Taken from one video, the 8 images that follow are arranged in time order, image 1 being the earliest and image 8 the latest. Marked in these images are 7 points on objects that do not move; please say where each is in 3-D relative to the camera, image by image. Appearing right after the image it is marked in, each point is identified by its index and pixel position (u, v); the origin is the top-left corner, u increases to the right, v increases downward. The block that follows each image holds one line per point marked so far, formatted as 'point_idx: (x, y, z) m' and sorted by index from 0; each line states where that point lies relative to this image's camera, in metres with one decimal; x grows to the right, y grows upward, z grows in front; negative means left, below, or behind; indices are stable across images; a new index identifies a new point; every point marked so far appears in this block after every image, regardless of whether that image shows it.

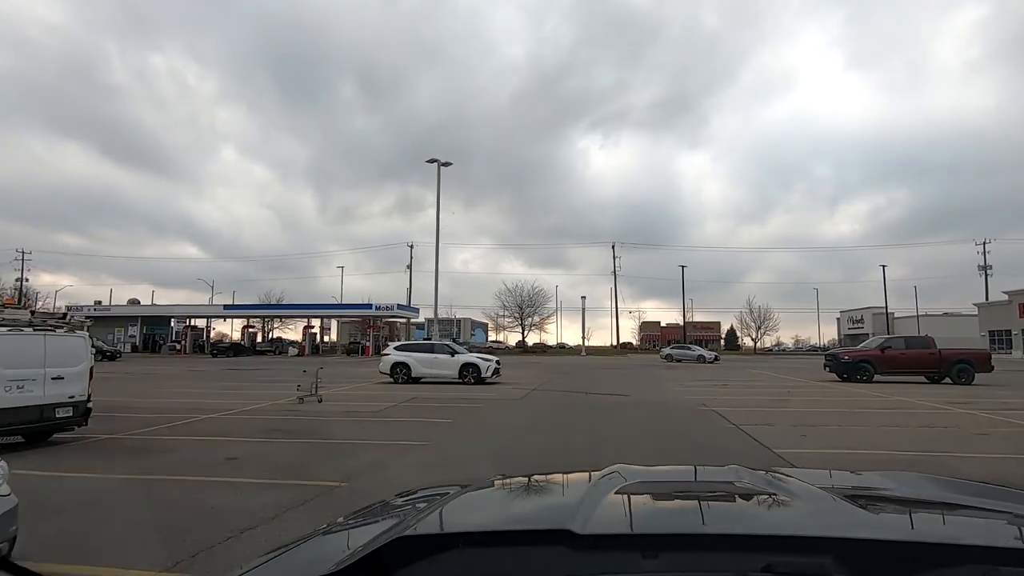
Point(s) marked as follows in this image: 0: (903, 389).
0: (+12.4, -3.1, +19.0) m
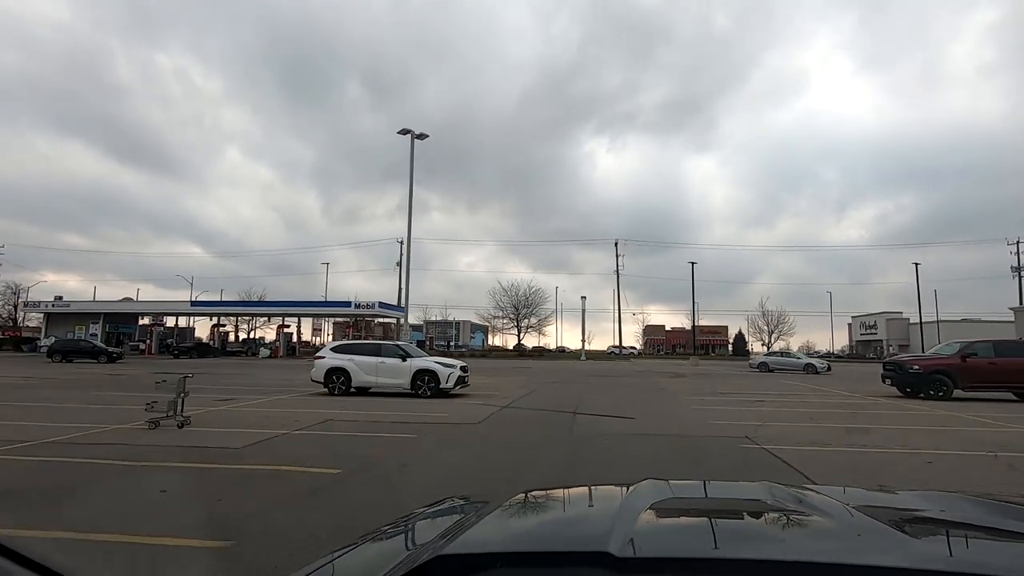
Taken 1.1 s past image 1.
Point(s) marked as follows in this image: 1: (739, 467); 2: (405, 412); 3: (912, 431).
0: (+12.4, -3.3, +18.4) m
1: (+3.3, -2.5, +8.9) m
2: (-2.7, -2.9, +15.0) m
3: (+8.3, -2.8, +13.2) m
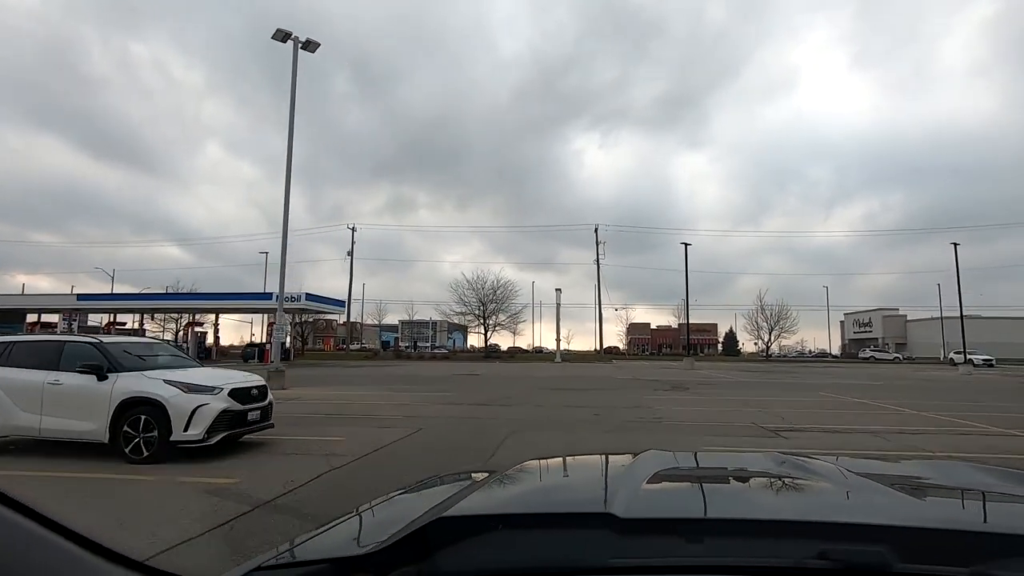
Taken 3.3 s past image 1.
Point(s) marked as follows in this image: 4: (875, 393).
0: (+11.8, -3.2, +17.7) m
1: (+2.9, -2.4, +8.0) m
2: (-3.2, -2.8, +13.9) m
3: (+7.9, -2.7, +12.4) m
4: (+11.7, -3.4, +19.6) m
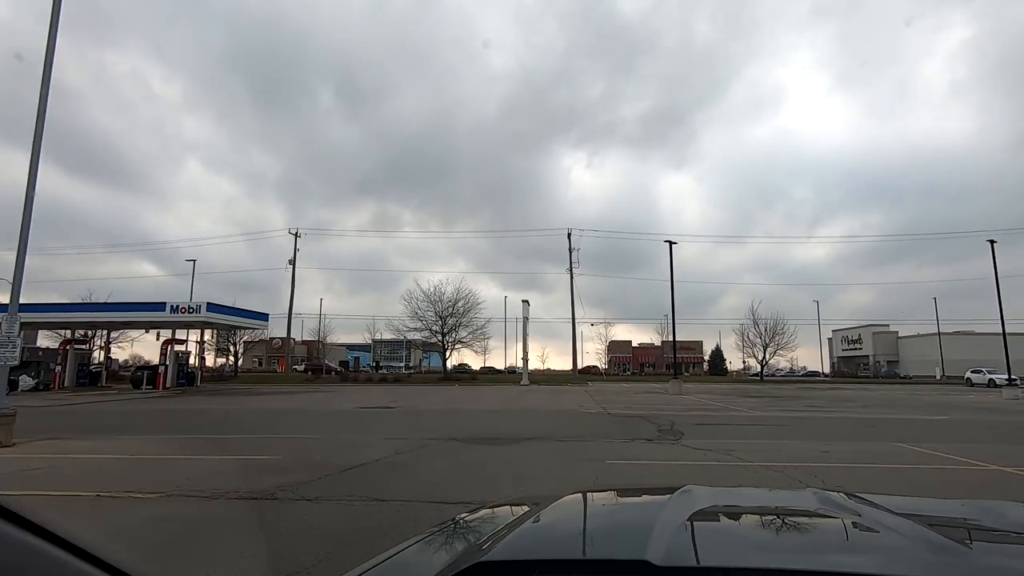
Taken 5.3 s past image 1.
0: (+11.1, -3.6, +17.1) m
1: (+2.5, -2.5, +7.2) m
2: (-3.8, -3.2, +13.0) m
3: (+7.4, -3.0, +11.7) m
4: (+11.0, -3.9, +19.0) m
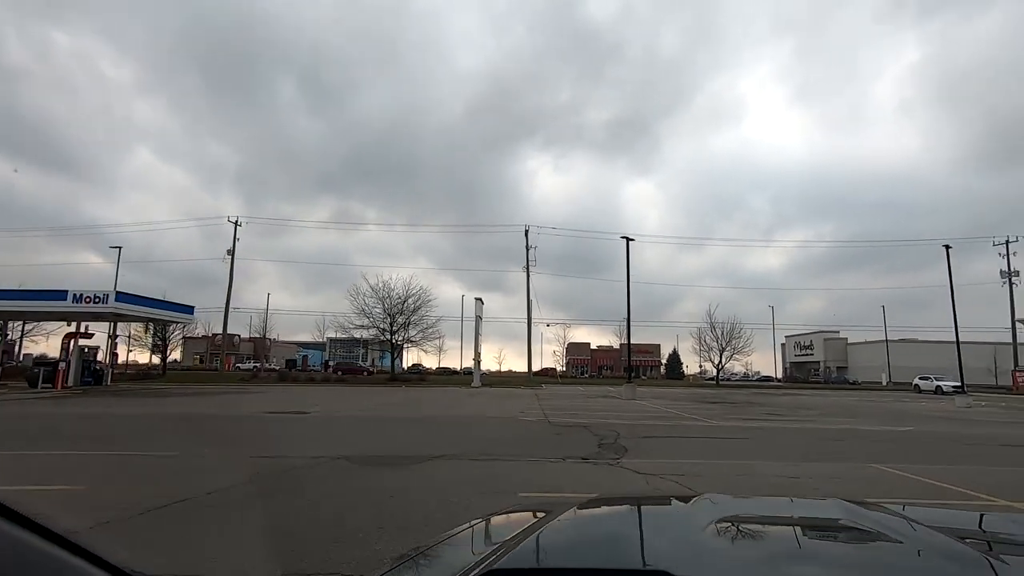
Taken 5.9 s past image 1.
0: (+9.9, -3.8, +17.5) m
1: (+2.0, -2.6, +7.1) m
2: (-4.7, -3.1, +12.5) m
3: (+6.5, -3.1, +11.9) m
4: (+9.7, -4.1, +19.4) m
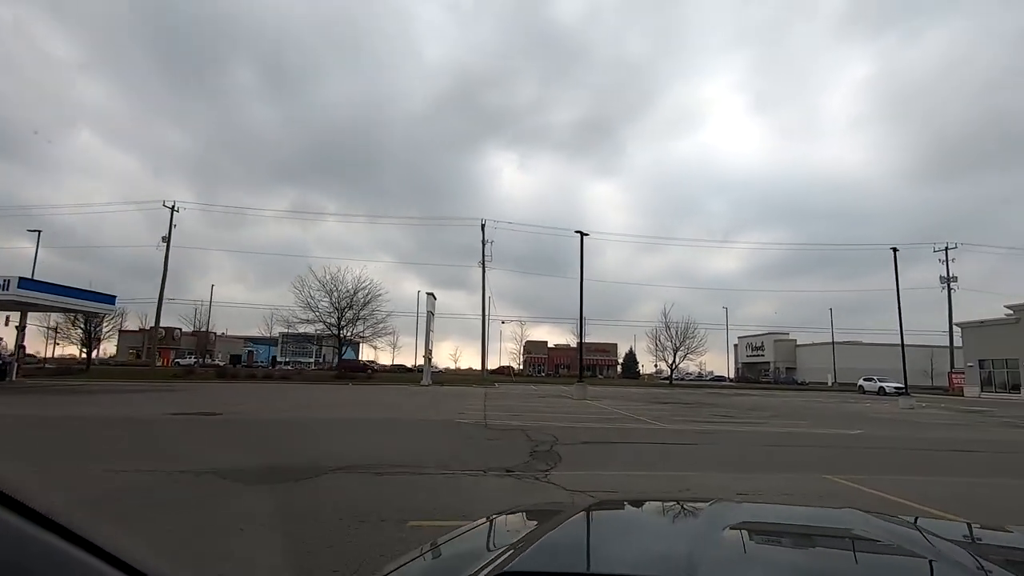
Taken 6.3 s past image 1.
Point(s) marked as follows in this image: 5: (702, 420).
0: (+8.7, -3.9, +18.0) m
1: (+1.4, -2.6, +7.1) m
2: (-5.6, -2.9, +12.0) m
3: (+5.6, -3.2, +12.1) m
4: (+8.3, -4.2, +19.8) m
5: (+6.0, -4.1, +19.7) m
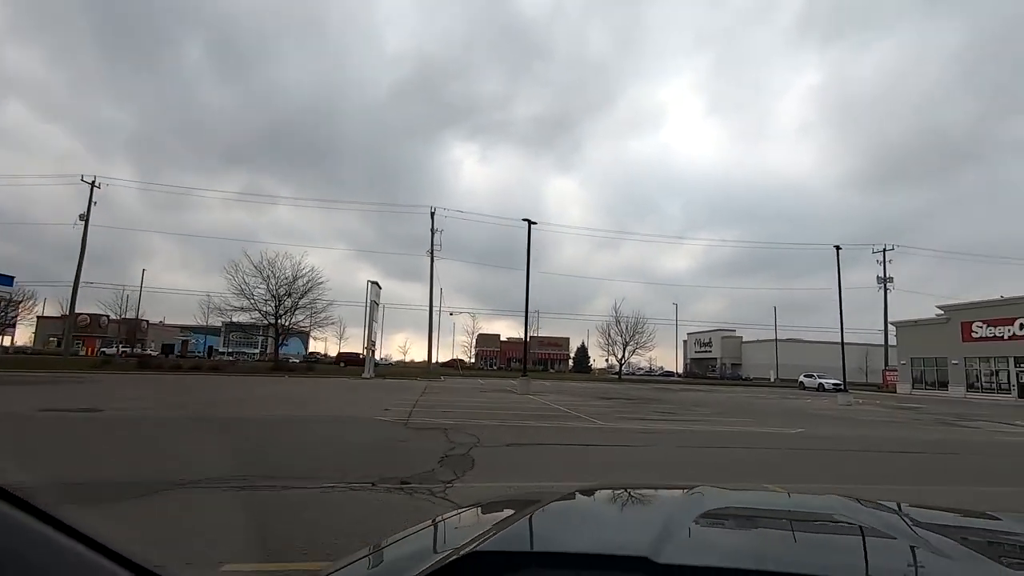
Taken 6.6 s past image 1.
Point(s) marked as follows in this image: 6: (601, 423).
0: (+7.2, -3.9, +18.4) m
1: (+0.8, -2.5, +7.0) m
2: (-6.5, -2.6, +11.5) m
3: (+4.6, -3.2, +12.4) m
4: (+6.8, -4.1, +20.2) m
5: (+4.4, -4.0, +20.0) m
6: (+2.2, -3.5, +16.5) m
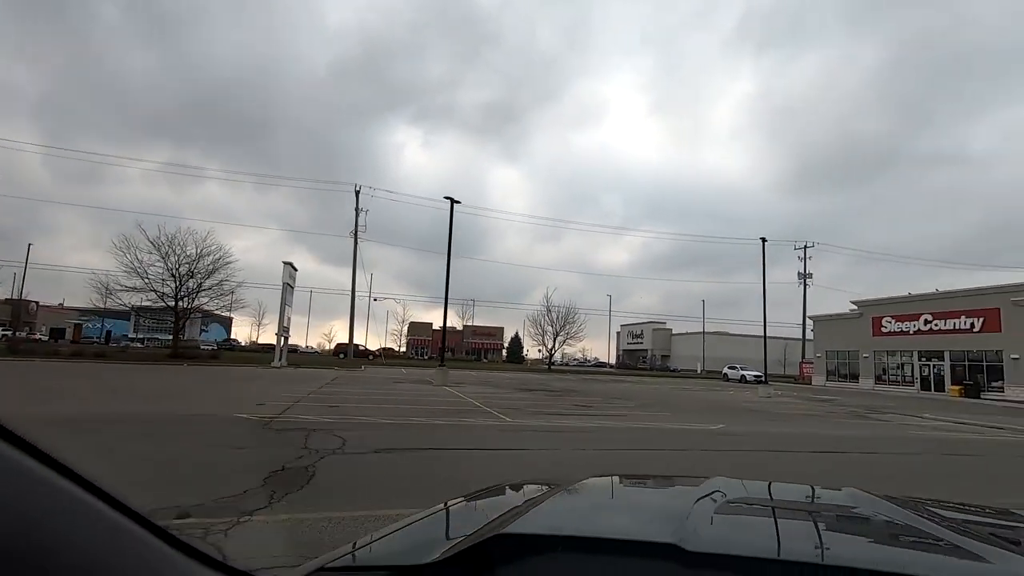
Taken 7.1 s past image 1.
0: (+5.2, -3.7, +18.9) m
1: (0.0, -2.4, +6.9) m
2: (-7.7, -2.3, +10.6) m
3: (+3.2, -3.0, +12.6) m
4: (+4.6, -3.9, +20.7) m
5: (+2.3, -3.7, +20.1) m
6: (+0.4, -3.2, +16.5) m
